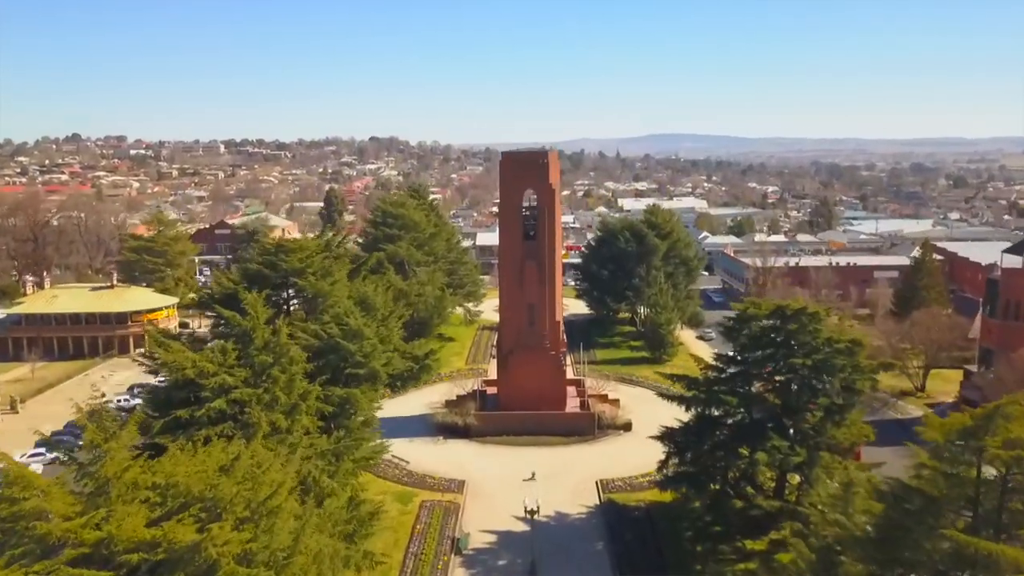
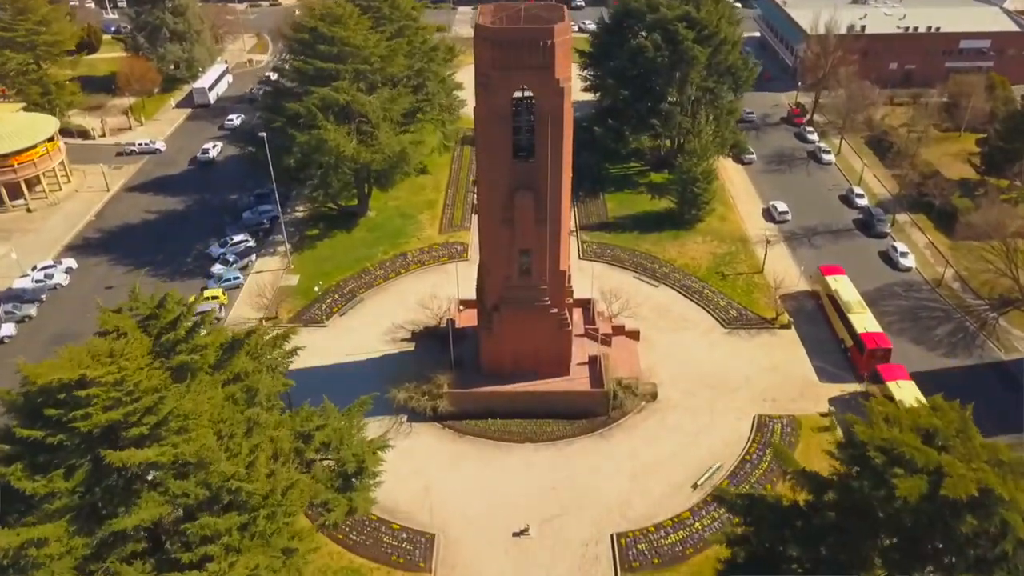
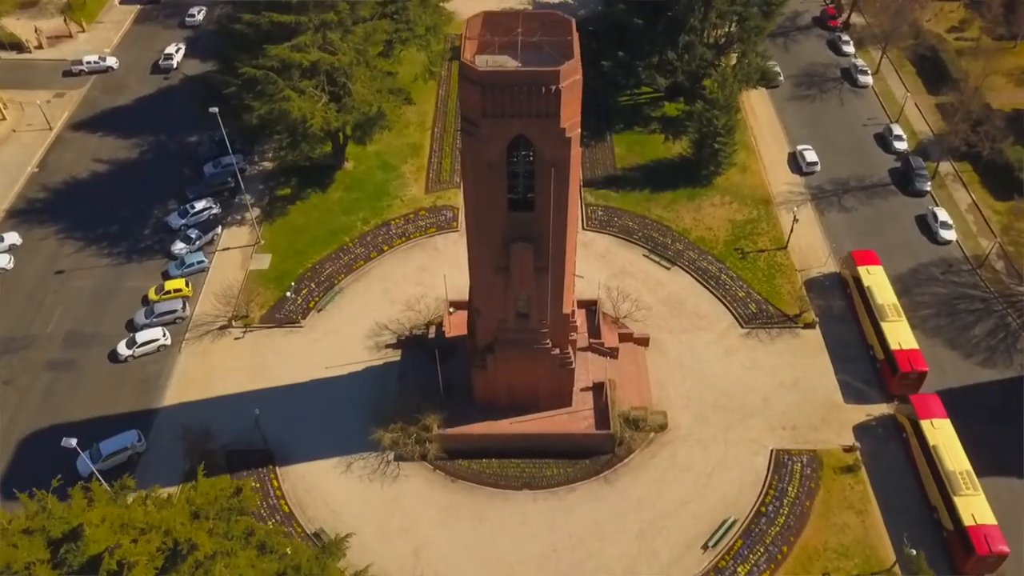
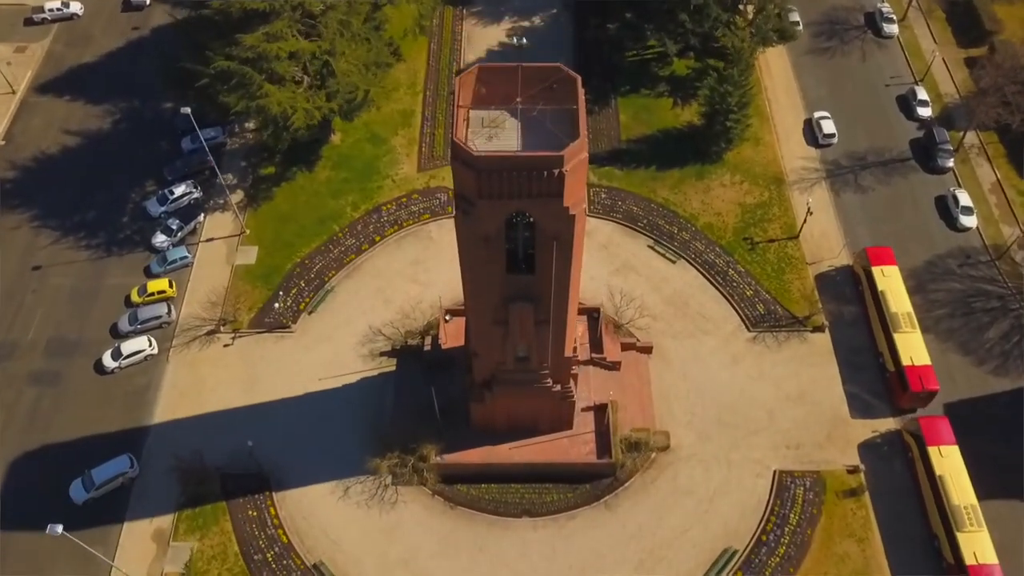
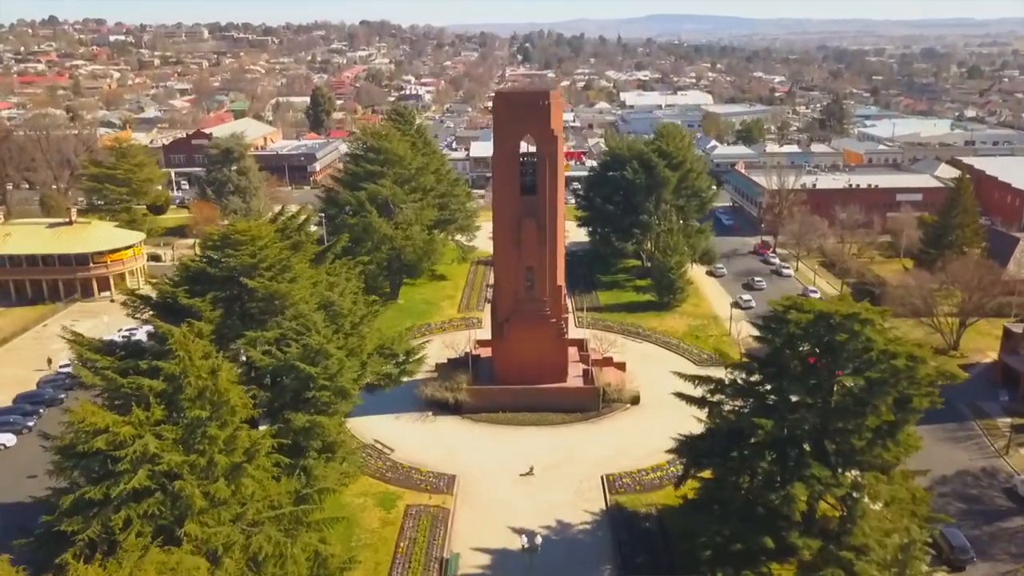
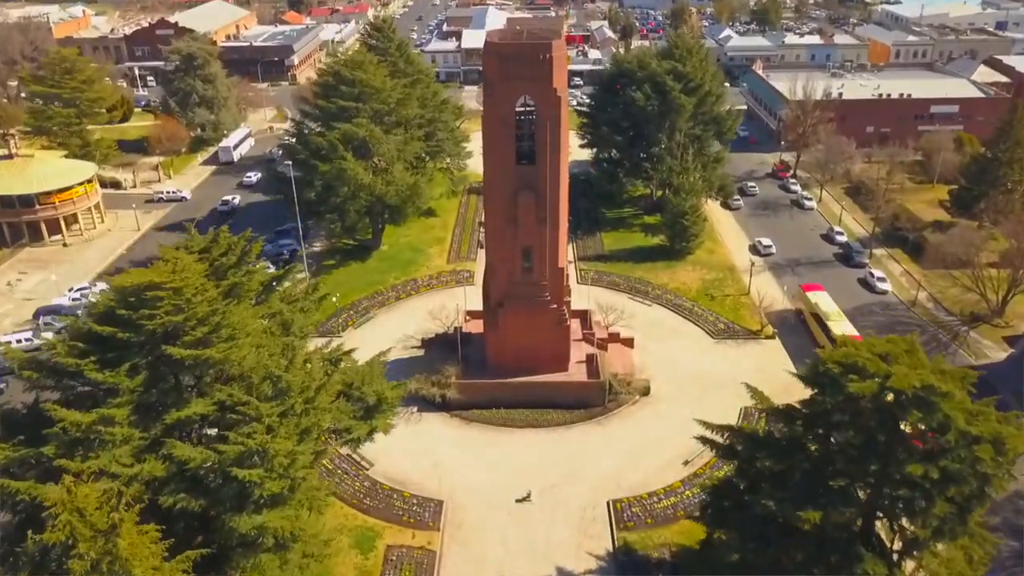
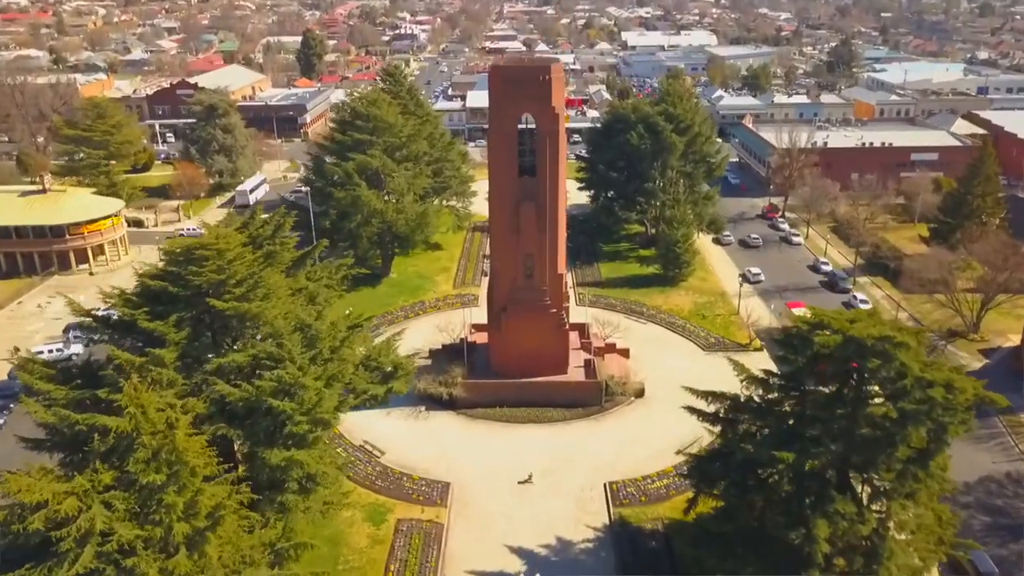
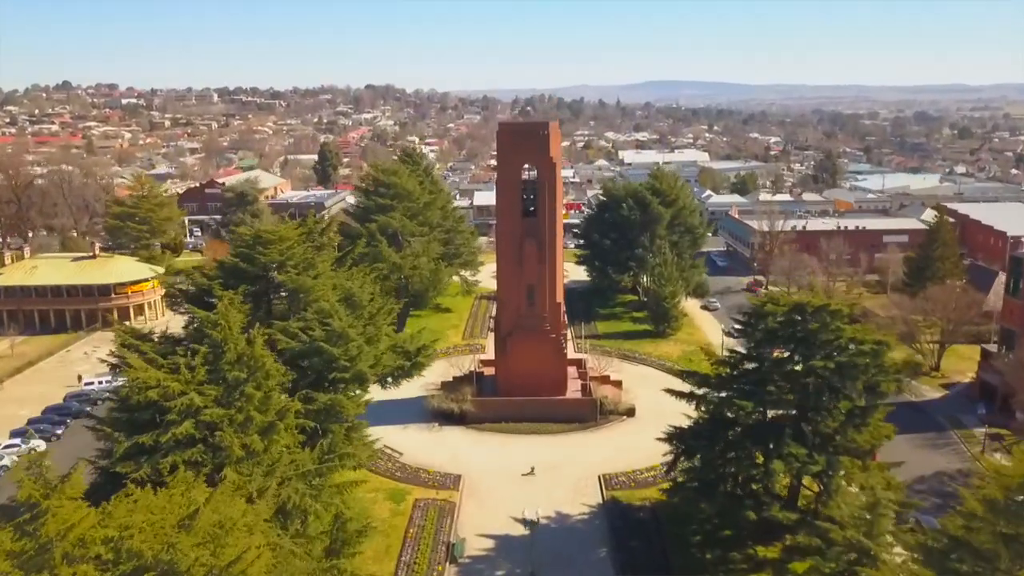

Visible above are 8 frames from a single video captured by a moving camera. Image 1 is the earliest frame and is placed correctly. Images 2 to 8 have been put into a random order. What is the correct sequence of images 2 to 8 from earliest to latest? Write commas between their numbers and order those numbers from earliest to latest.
8, 5, 7, 6, 2, 3, 4
